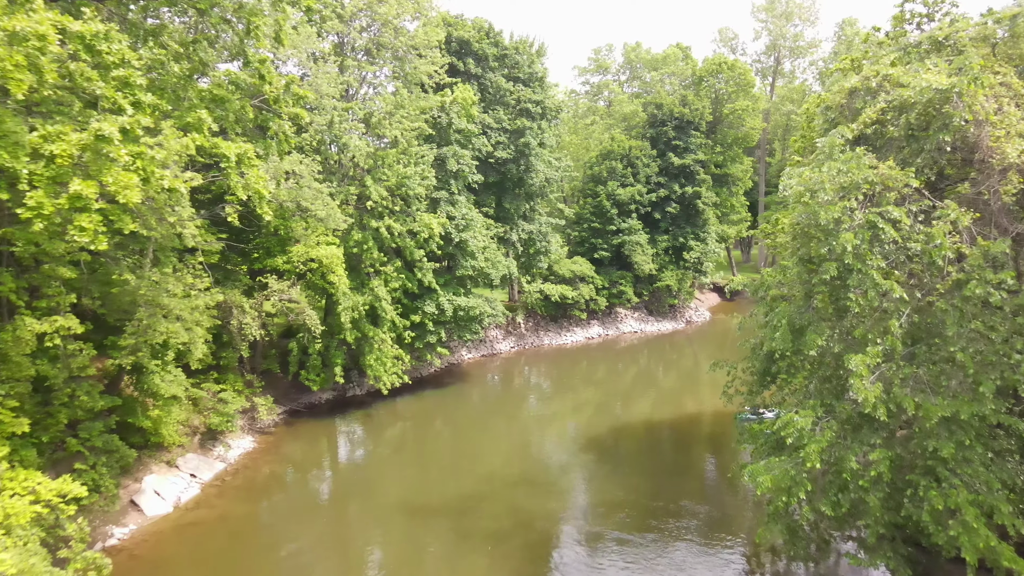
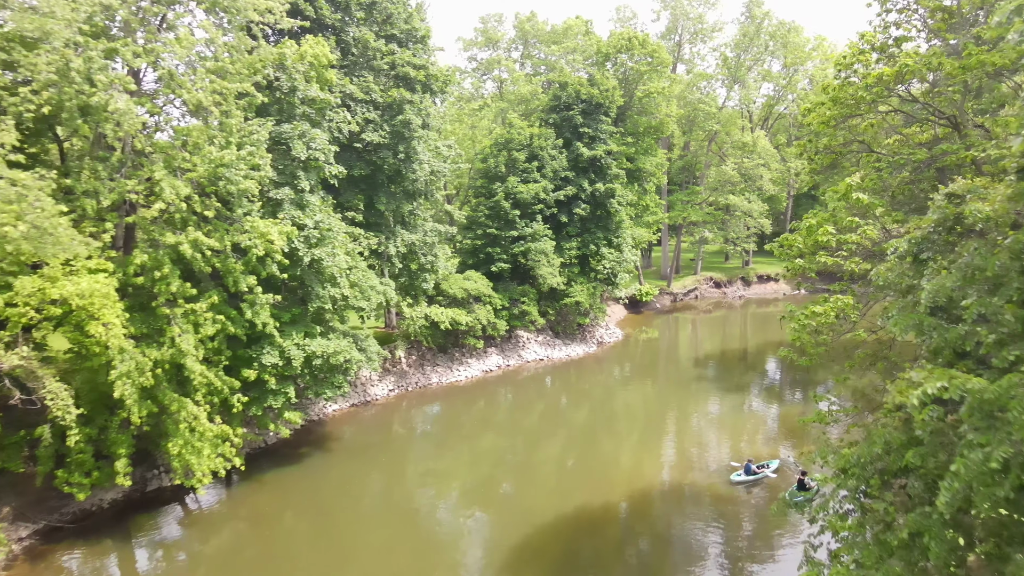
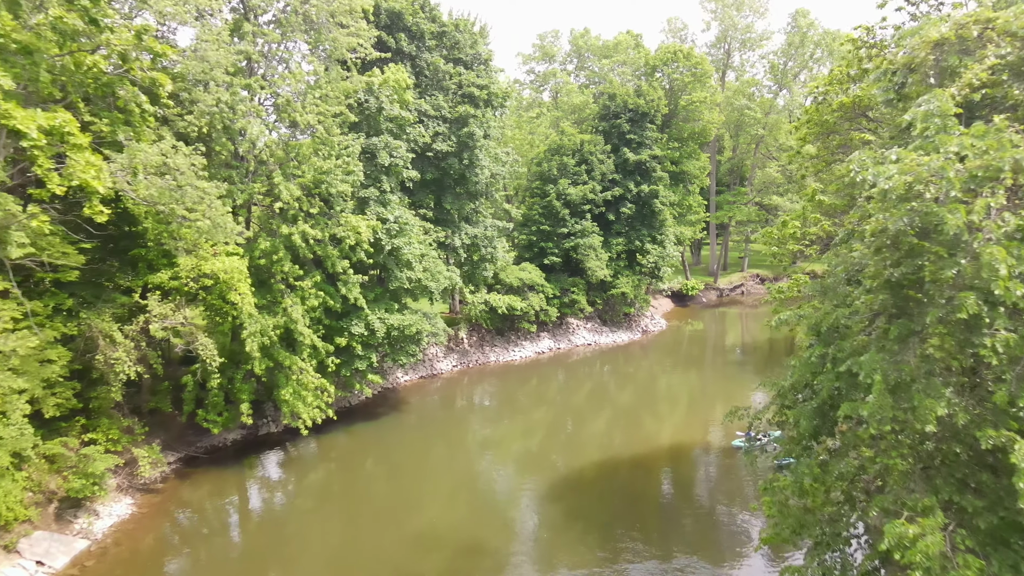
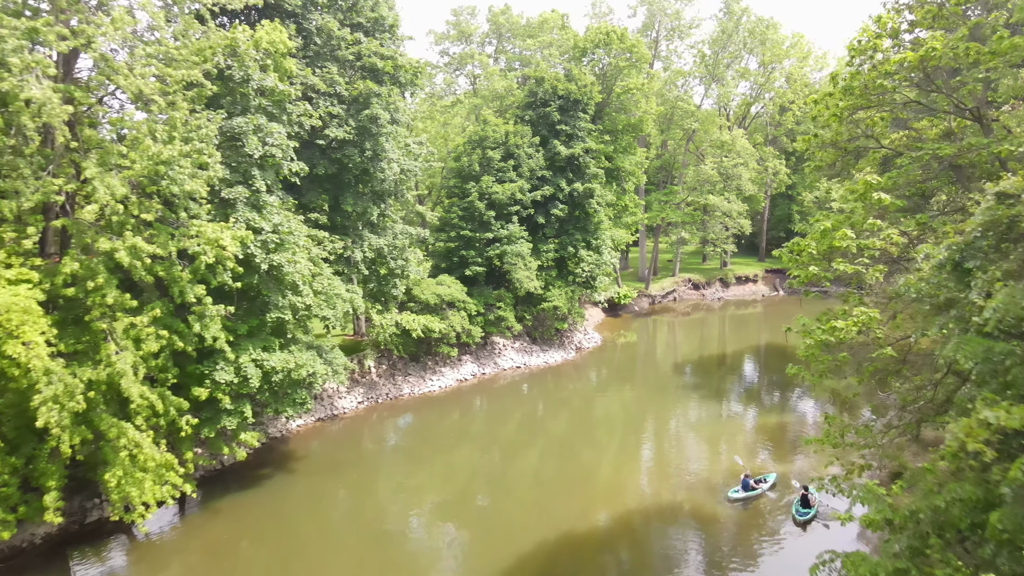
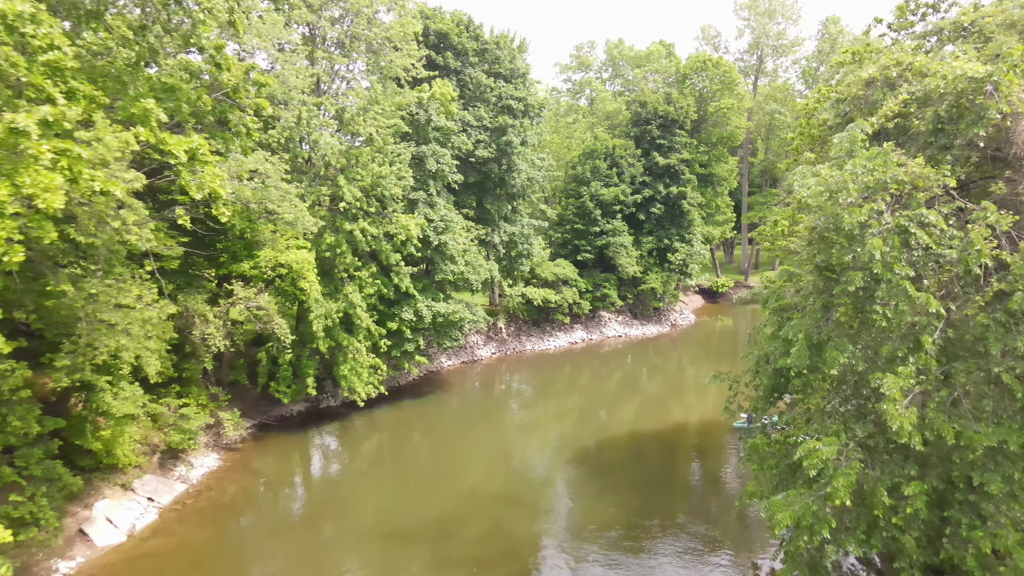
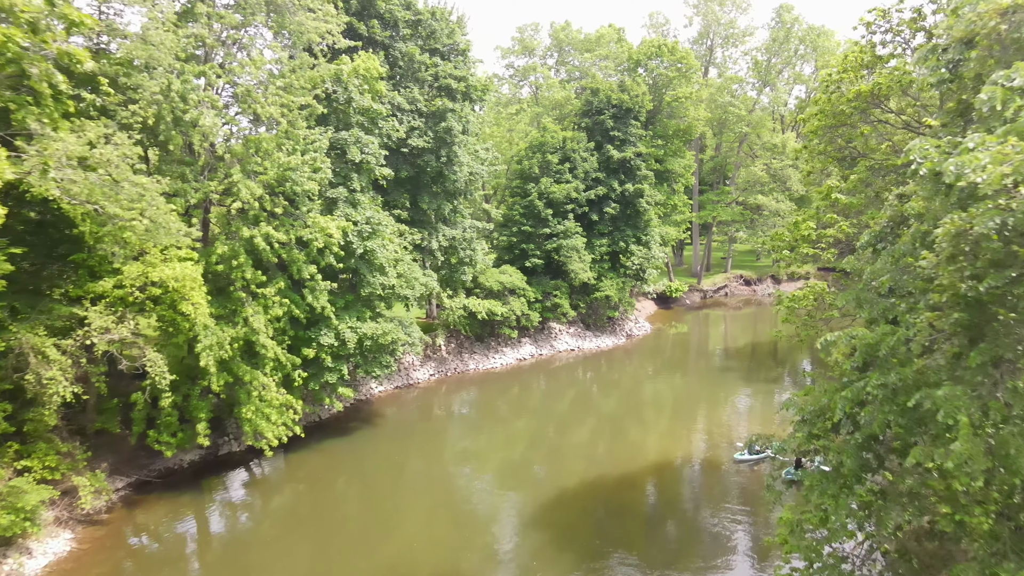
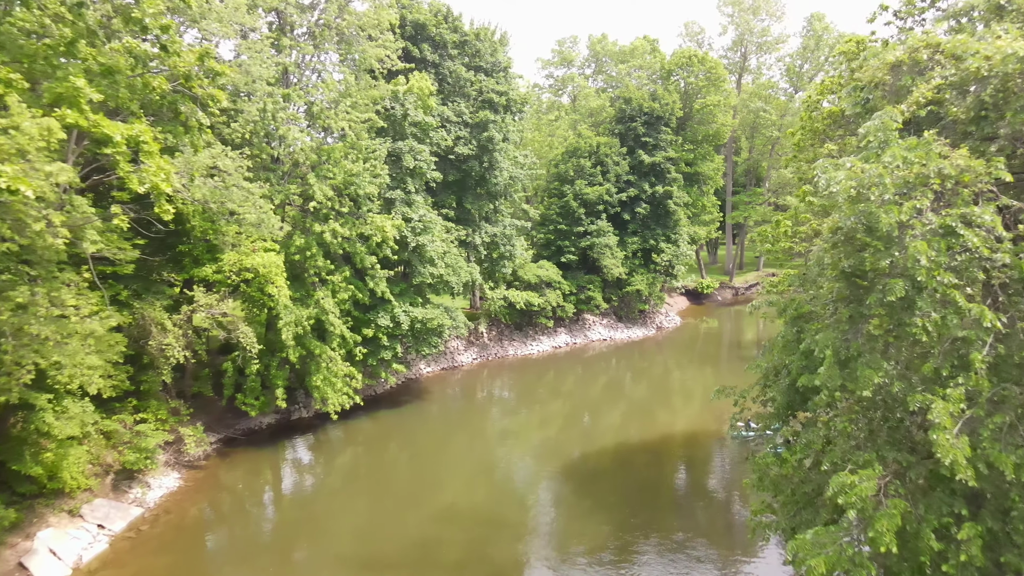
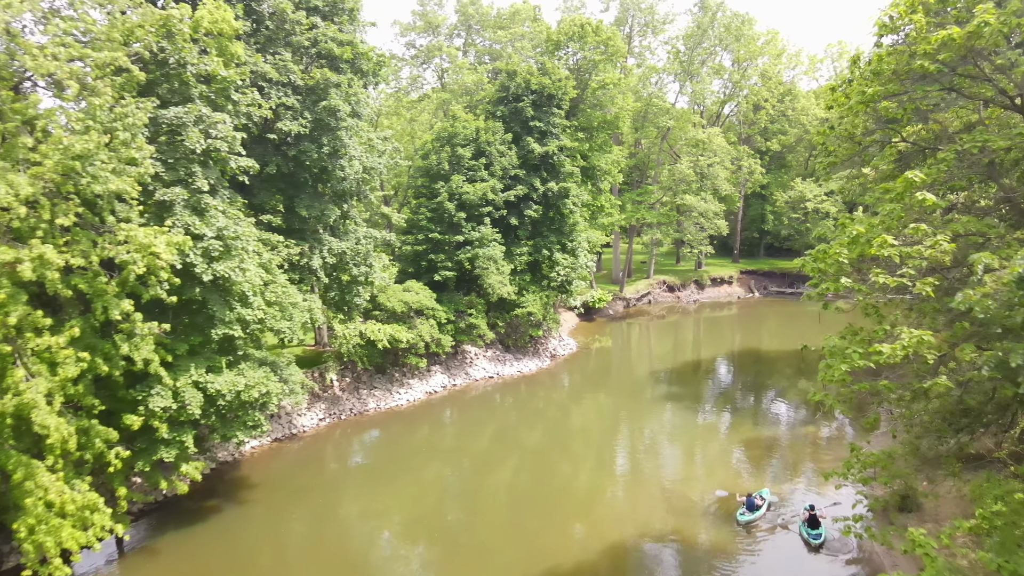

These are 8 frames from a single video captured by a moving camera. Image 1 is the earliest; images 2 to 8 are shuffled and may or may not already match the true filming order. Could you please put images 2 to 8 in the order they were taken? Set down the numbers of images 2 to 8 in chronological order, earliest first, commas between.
5, 7, 3, 6, 2, 4, 8
